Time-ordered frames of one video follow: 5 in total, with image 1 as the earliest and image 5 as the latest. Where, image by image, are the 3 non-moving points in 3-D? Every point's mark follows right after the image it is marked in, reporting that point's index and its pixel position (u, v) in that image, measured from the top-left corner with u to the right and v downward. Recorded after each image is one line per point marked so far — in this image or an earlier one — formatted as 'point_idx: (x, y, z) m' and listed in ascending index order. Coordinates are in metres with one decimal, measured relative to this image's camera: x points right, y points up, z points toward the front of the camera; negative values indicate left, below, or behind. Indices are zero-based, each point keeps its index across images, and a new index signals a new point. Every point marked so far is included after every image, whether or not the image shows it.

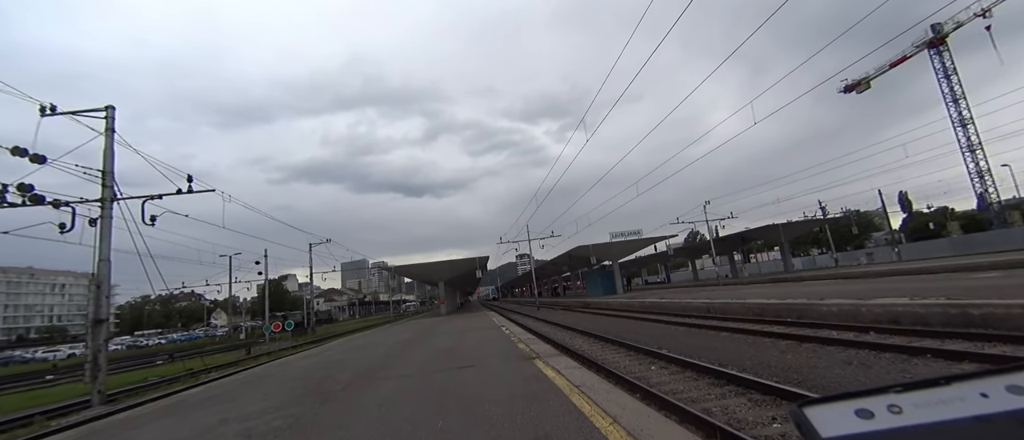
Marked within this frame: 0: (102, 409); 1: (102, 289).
0: (-13.9, -6.3, +12.9) m
1: (-15.1, -2.4, +14.1) m
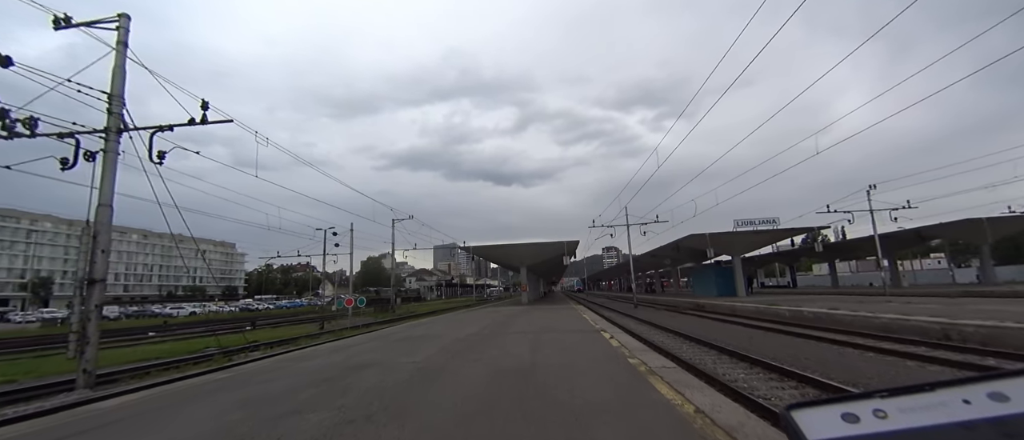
0: (-11.4, -4.6, +10.5) m
1: (-12.2, -0.6, +11.8) m
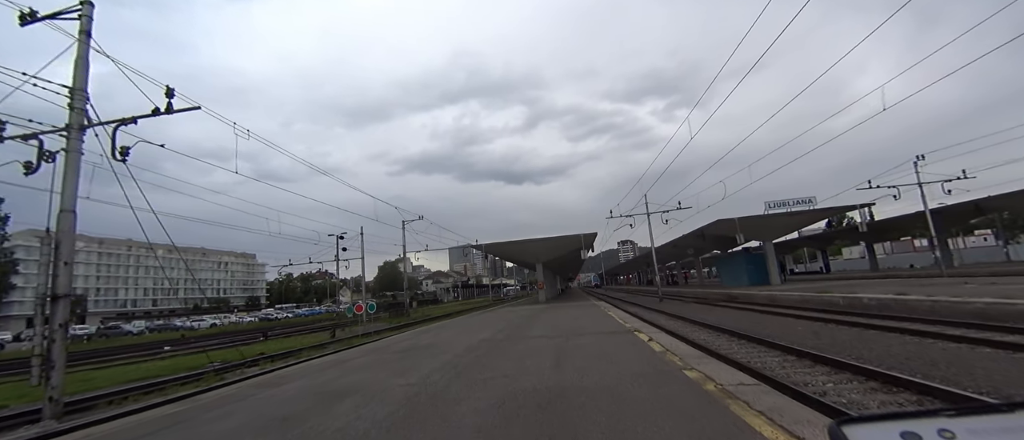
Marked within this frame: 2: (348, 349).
0: (-10.9, -4.8, +9.1) m
1: (-11.8, -0.8, +10.4) m
2: (-7.3, -5.6, +17.5) m
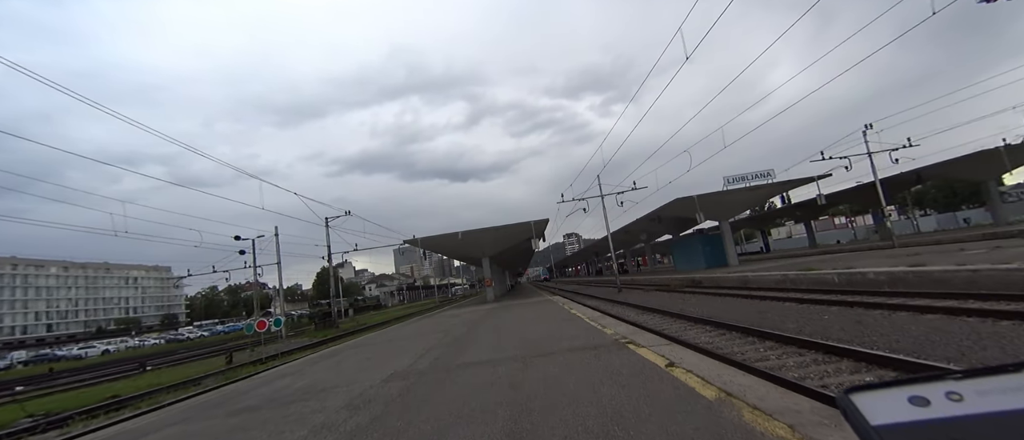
0: (-11.7, -4.5, +3.6) m
1: (-13.0, -0.6, +4.7) m
2: (-9.2, -5.2, +12.3) m
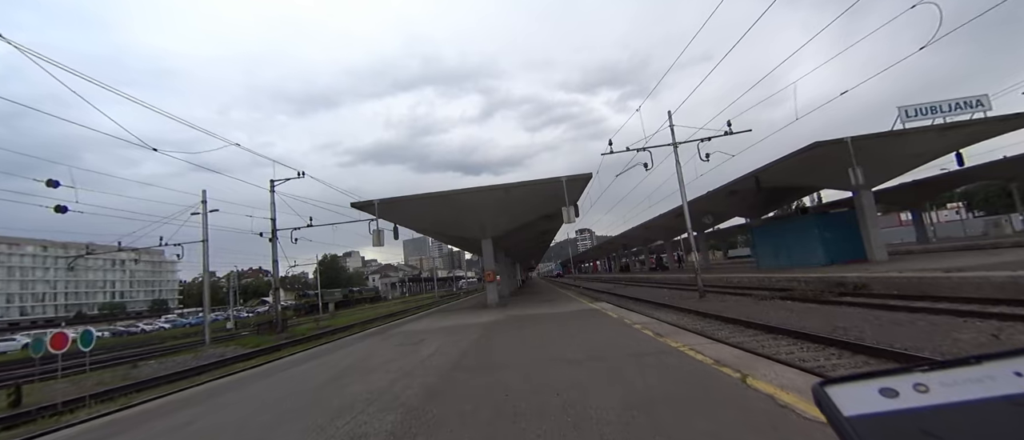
0: (-11.8, -2.6, -7.0) m
1: (-12.9, +1.4, -5.9) m
2: (-9.0, -3.2, +1.7) m
